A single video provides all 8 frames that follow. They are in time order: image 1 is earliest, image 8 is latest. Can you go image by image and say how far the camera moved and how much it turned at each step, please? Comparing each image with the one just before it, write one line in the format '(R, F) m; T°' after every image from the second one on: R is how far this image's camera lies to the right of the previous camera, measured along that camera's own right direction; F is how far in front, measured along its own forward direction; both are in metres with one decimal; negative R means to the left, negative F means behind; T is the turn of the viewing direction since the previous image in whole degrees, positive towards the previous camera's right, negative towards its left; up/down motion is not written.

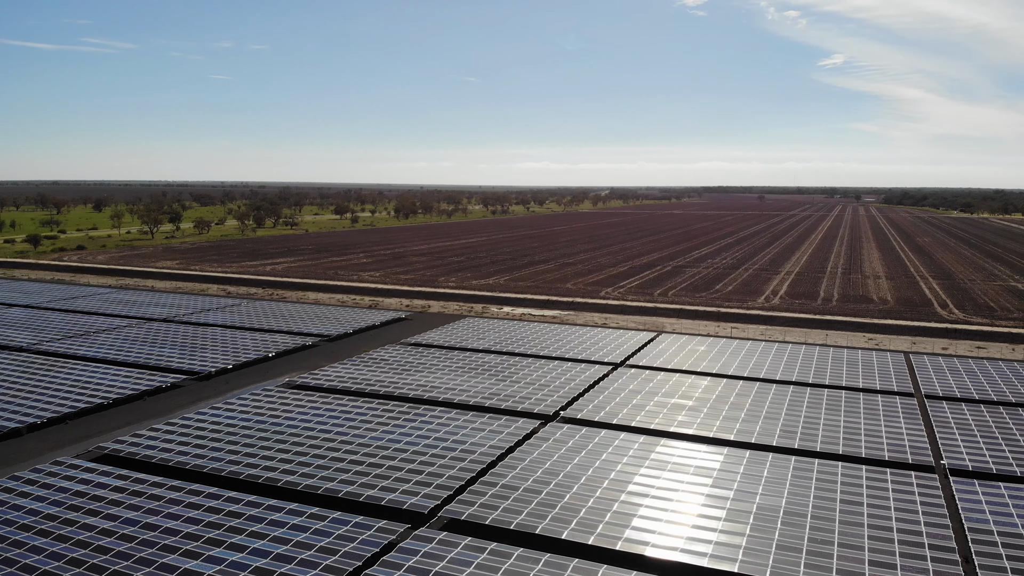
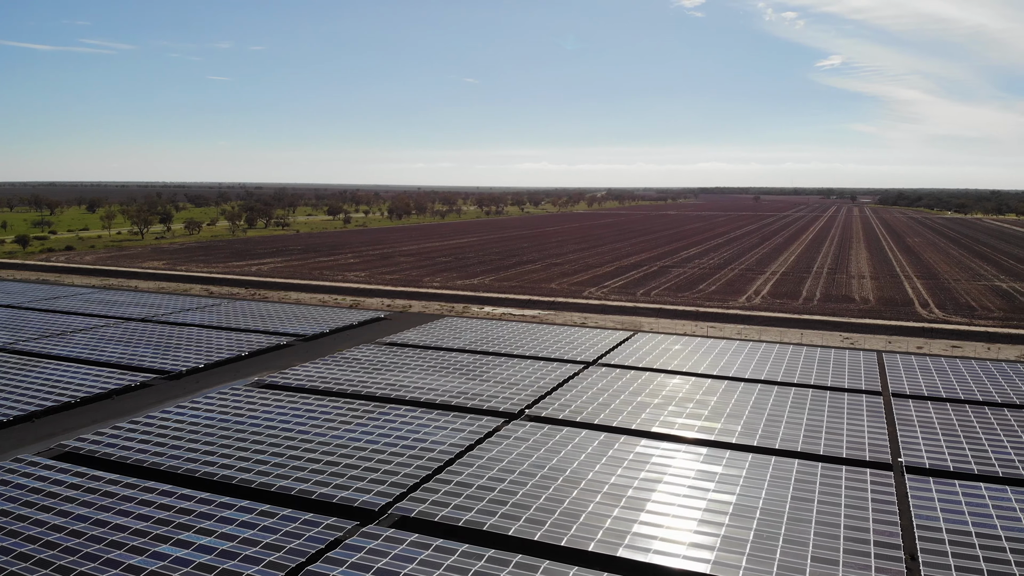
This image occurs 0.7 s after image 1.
(+1.0, 0.0) m; 0°
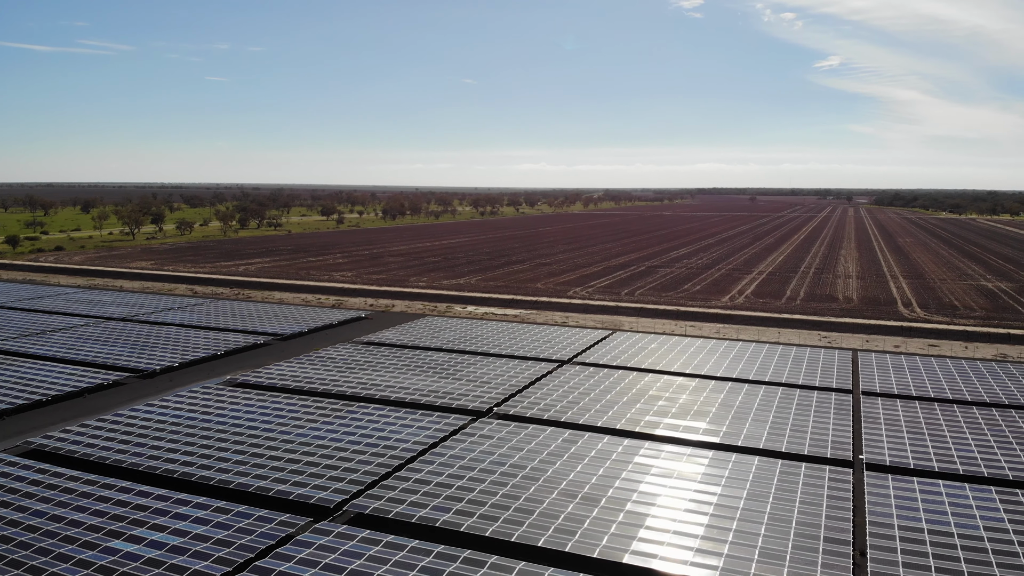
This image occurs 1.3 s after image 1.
(+0.9, 0.0) m; 0°
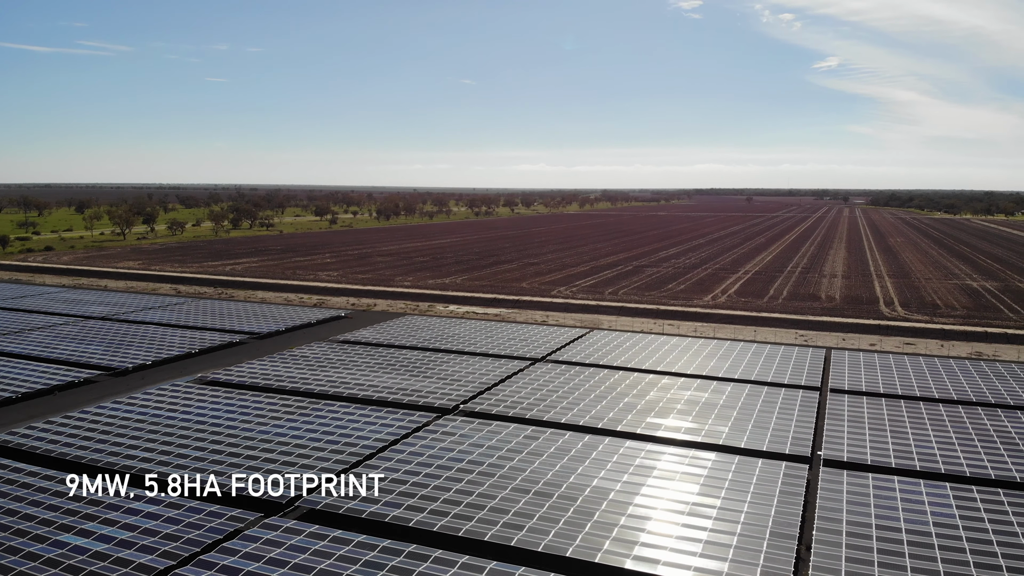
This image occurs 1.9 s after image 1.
(+1.0, 0.0) m; 0°
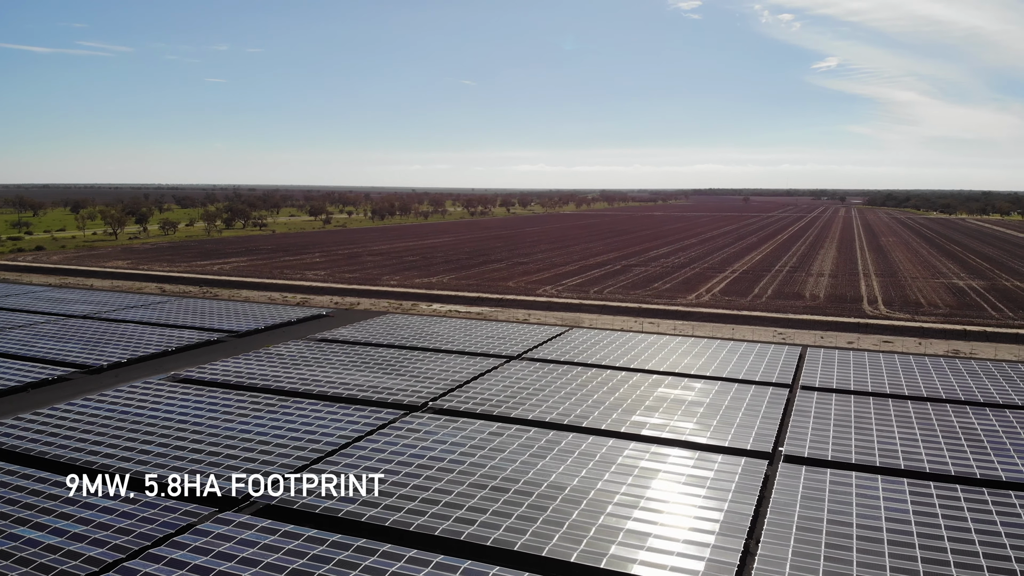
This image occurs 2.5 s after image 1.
(+1.0, 0.0) m; 0°
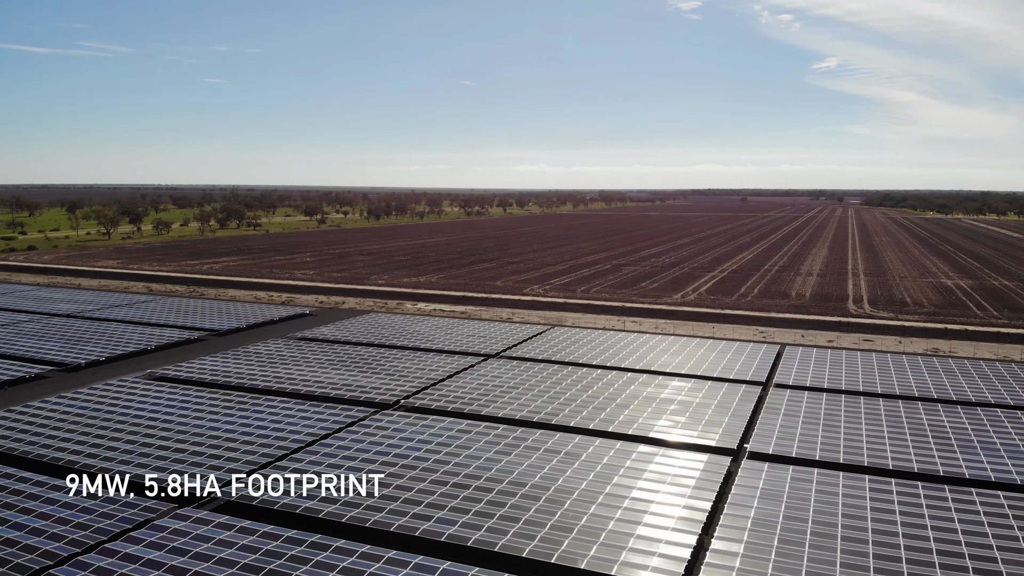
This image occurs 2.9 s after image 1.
(+0.9, 0.0) m; 0°
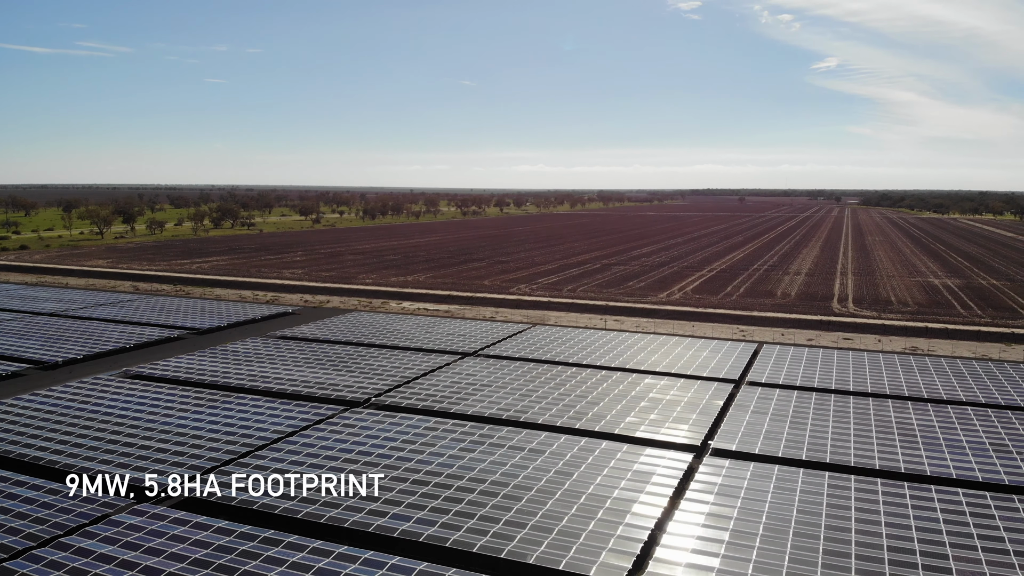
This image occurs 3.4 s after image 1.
(+0.9, 0.0) m; 0°
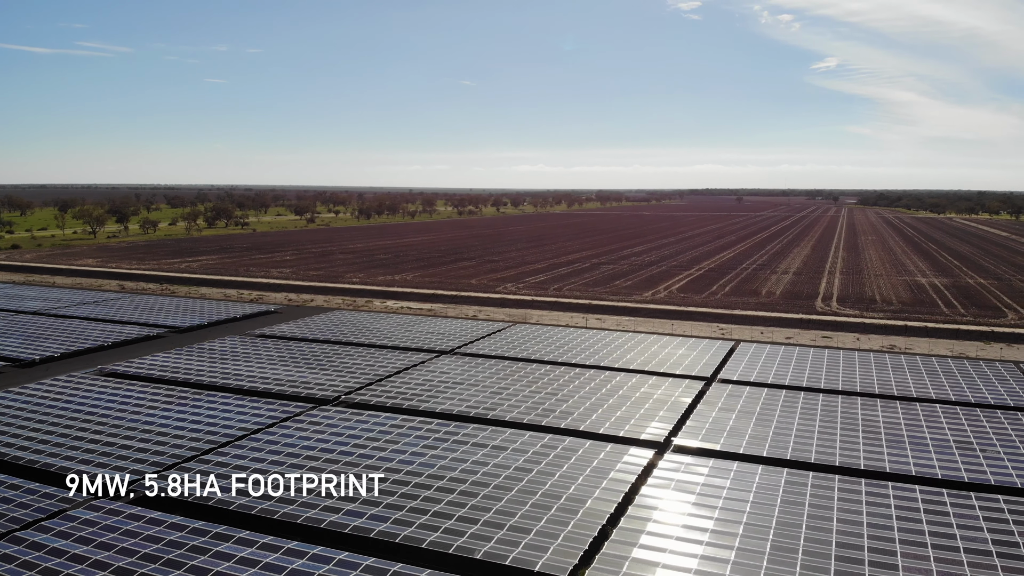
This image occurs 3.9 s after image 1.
(+0.9, 0.0) m; 0°
